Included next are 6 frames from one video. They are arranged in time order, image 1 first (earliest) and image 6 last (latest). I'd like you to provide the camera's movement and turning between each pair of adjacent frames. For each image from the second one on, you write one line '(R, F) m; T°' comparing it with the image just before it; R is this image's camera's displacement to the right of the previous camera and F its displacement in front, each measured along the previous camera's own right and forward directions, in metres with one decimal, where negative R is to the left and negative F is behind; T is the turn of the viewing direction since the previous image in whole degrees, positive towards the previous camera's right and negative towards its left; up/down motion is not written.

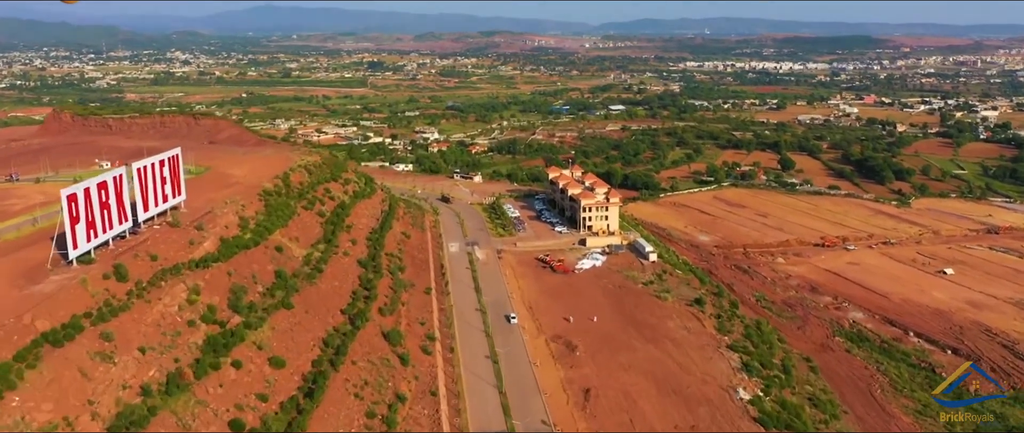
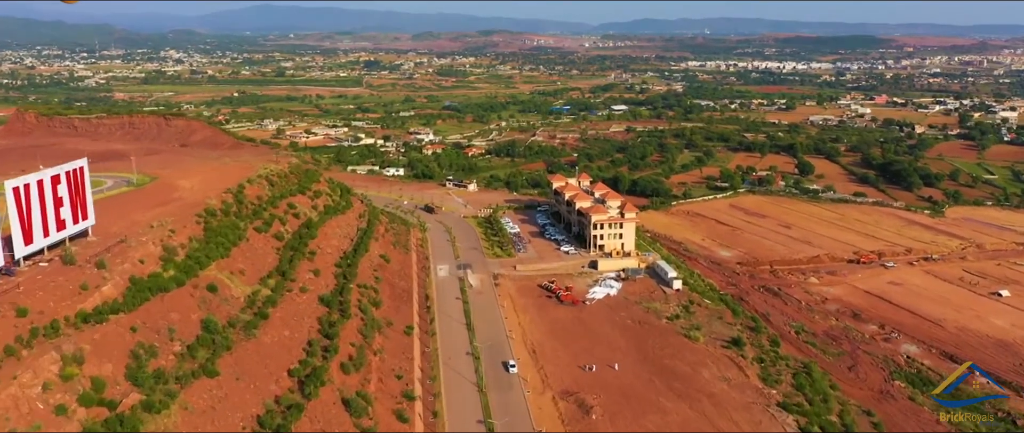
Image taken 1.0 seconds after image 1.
(0.0, +7.5) m; 0°
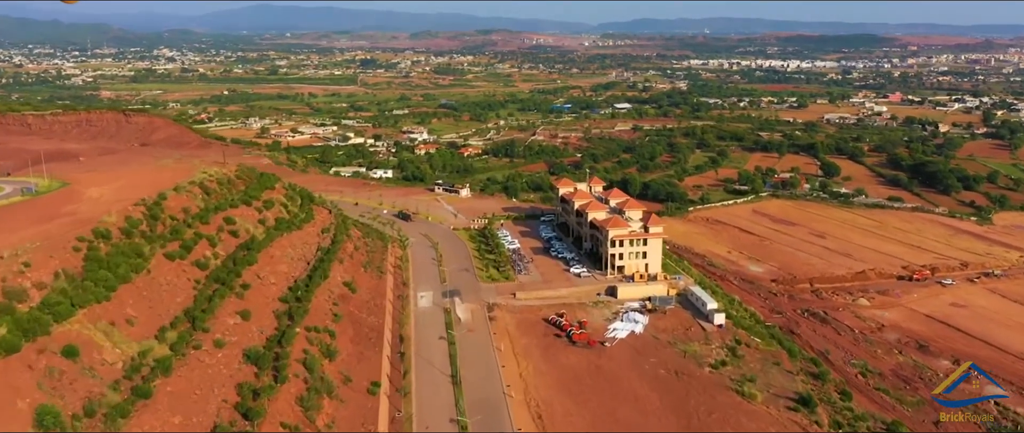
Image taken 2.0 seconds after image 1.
(0.0, +8.5) m; 0°
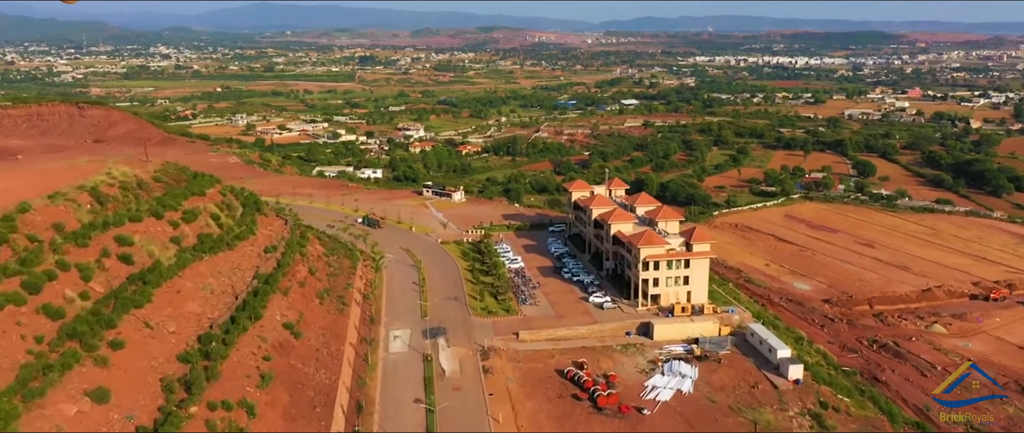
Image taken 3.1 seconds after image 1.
(0.0, +8.6) m; 0°
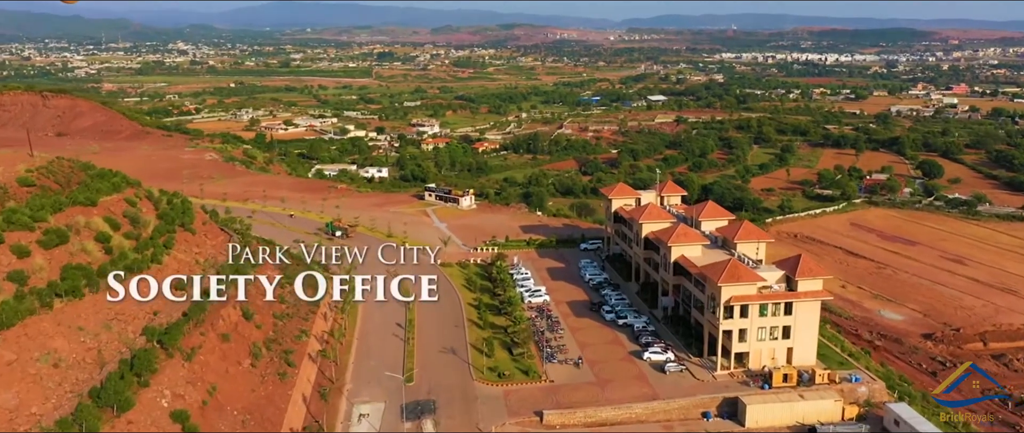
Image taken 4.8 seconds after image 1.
(-0.1, +8.8) m; -2°
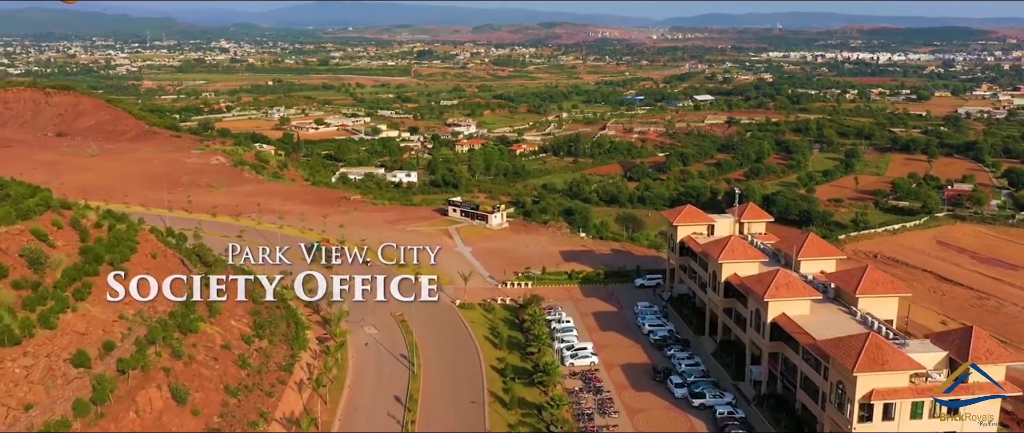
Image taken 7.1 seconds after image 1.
(0.0, +5.9) m; -3°
